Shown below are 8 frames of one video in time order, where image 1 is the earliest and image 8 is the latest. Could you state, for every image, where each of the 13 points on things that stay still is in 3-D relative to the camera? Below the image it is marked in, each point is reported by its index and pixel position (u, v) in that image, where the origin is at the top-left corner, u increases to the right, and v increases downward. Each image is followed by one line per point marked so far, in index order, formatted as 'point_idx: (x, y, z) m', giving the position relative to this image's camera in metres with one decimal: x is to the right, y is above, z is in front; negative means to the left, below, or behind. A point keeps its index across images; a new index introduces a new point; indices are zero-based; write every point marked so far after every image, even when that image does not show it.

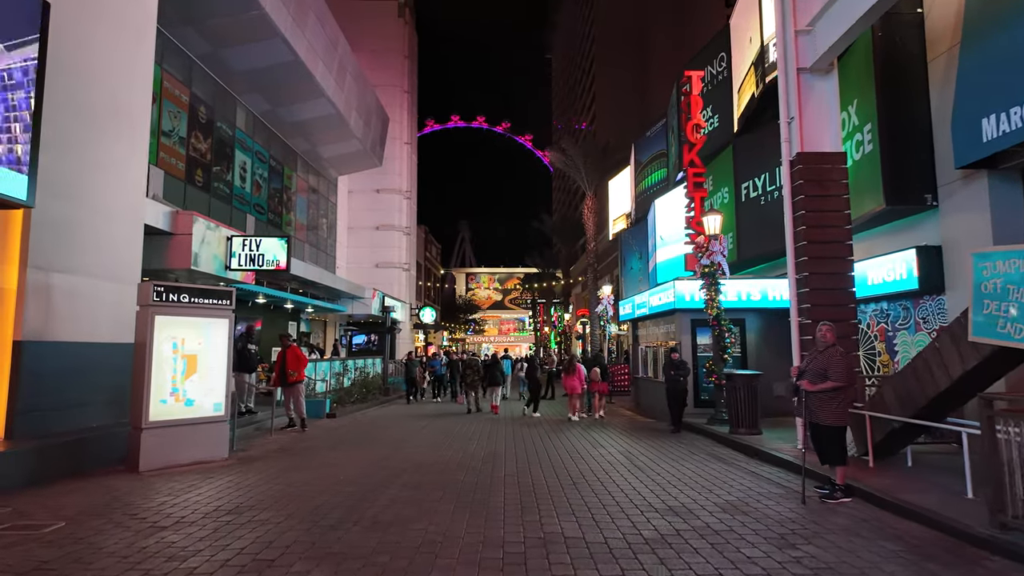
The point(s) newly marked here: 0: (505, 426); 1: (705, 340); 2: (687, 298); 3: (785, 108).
0: (+0.2, -3.8, +16.3) m
1: (+5.5, -1.5, +16.7) m
2: (+4.9, -0.3, +16.3) m
3: (+5.2, +3.4, +11.2) m
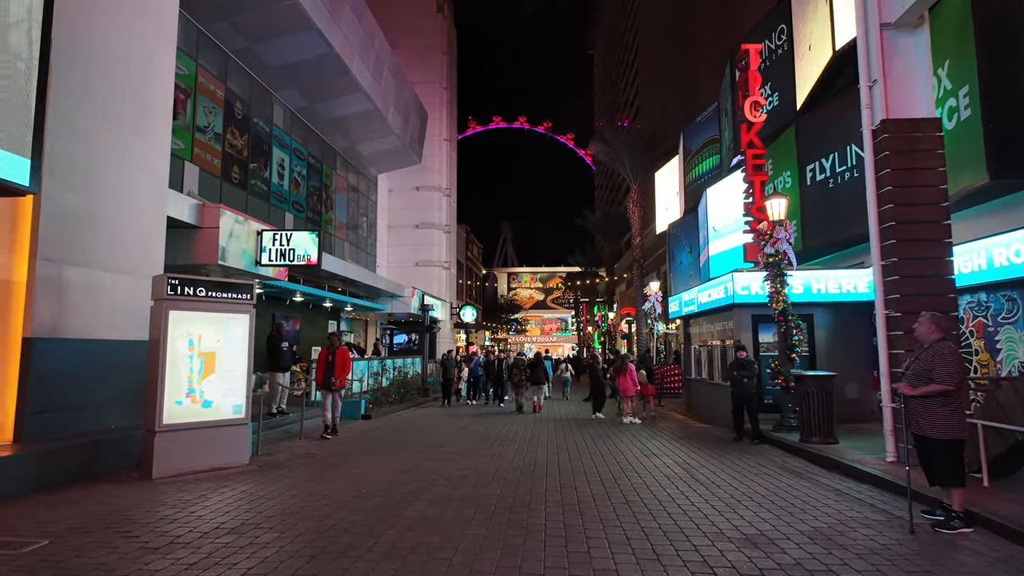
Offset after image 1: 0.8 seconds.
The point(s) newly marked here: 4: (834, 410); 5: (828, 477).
0: (+1.3, -3.7, +15.2) m
1: (+6.6, -1.3, +15.2) m
2: (+5.9, -0.1, +14.9) m
3: (+5.8, +3.6, +9.7) m
4: (+6.1, -2.3, +11.2) m
5: (+4.8, -2.9, +9.0) m
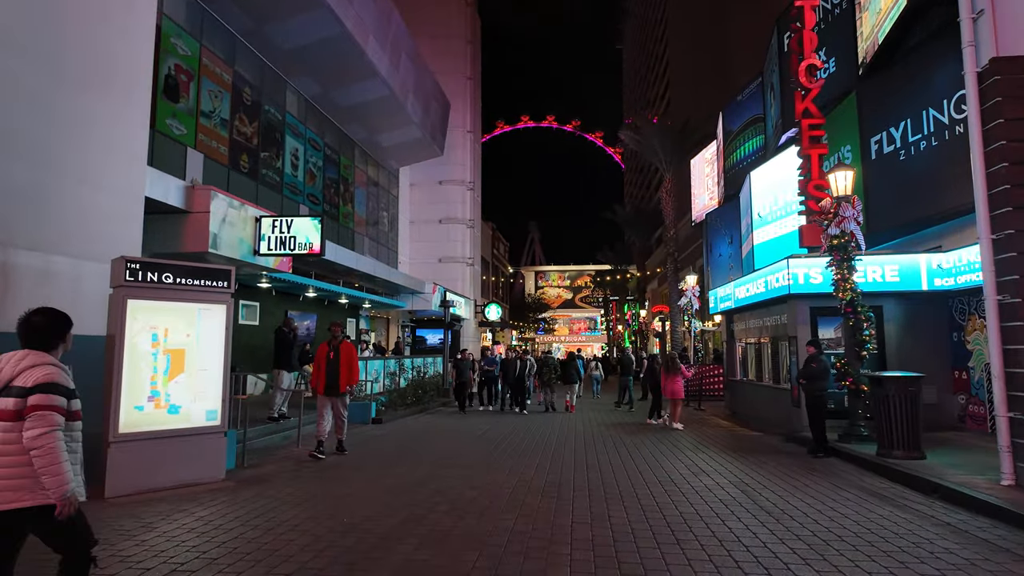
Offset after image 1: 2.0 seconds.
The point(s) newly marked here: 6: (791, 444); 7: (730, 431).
0: (+1.9, -3.4, +13.6) m
1: (+7.2, -1.1, +13.3) m
2: (+6.5, +0.1, +13.0) m
3: (+6.1, +3.8, +7.9) m
4: (+6.5, -2.1, +9.3) m
5: (+5.1, -2.7, +7.2) m
6: (+5.5, -3.1, +11.7) m
7: (+5.3, -3.5, +14.3) m
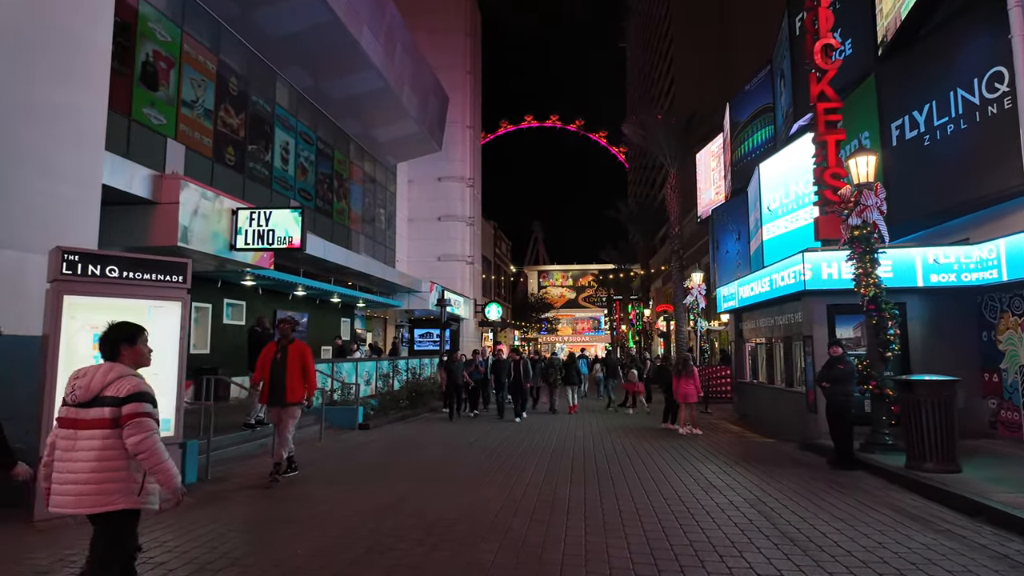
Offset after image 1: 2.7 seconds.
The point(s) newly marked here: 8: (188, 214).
0: (+1.8, -3.4, +12.7) m
1: (+7.1, -1.0, +12.4) m
2: (+6.3, +0.2, +12.1) m
3: (+5.9, +3.9, +7.0) m
4: (+6.3, -2.0, +8.4) m
5: (+4.9, -2.6, +6.3) m
6: (+5.4, -3.0, +10.7) m
7: (+5.2, -3.4, +13.4) m
8: (-6.1, +1.4, +11.2) m
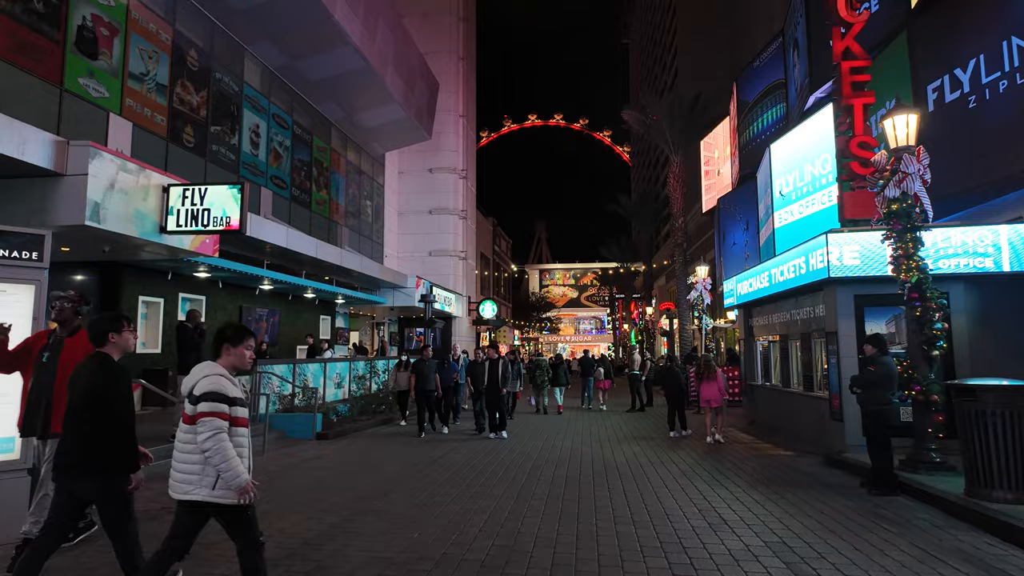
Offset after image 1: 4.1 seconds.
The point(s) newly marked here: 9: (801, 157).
0: (+1.3, -3.1, +10.9) m
1: (+6.6, -0.7, +10.6) m
2: (+5.9, +0.4, +10.3) m
3: (+5.4, +4.1, +5.2) m
4: (+5.8, -1.8, +6.6) m
5: (+4.4, -2.4, +4.5) m
6: (+4.9, -2.8, +9.0) m
7: (+4.8, -3.2, +11.6) m
8: (-6.6, +1.6, +9.5) m
9: (+7.7, +3.5, +15.6) m
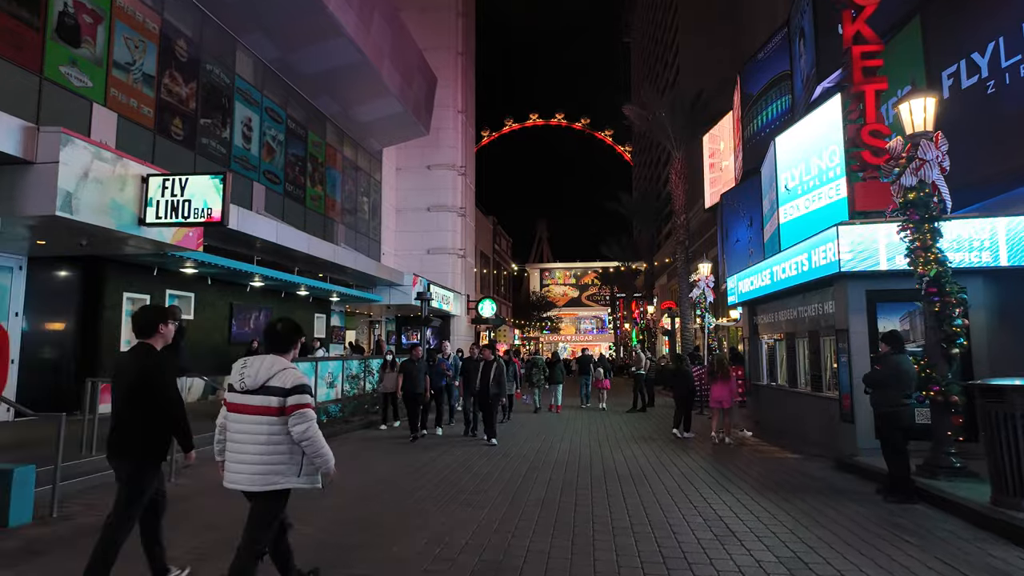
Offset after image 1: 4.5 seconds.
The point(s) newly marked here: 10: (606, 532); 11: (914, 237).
0: (+1.2, -3.1, +10.4) m
1: (+6.5, -0.7, +10.1) m
2: (+5.8, +0.5, +9.8) m
3: (+5.3, +4.2, +4.7) m
4: (+5.7, -1.7, +6.1) m
5: (+4.3, -2.3, +4.1) m
6: (+4.8, -2.7, +8.5) m
7: (+4.7, -3.1, +11.1) m
8: (-6.7, +1.7, +9.0) m
9: (+7.6, +3.6, +15.1) m
10: (+1.0, -2.5, +6.1) m
11: (+5.7, +0.7, +8.3) m
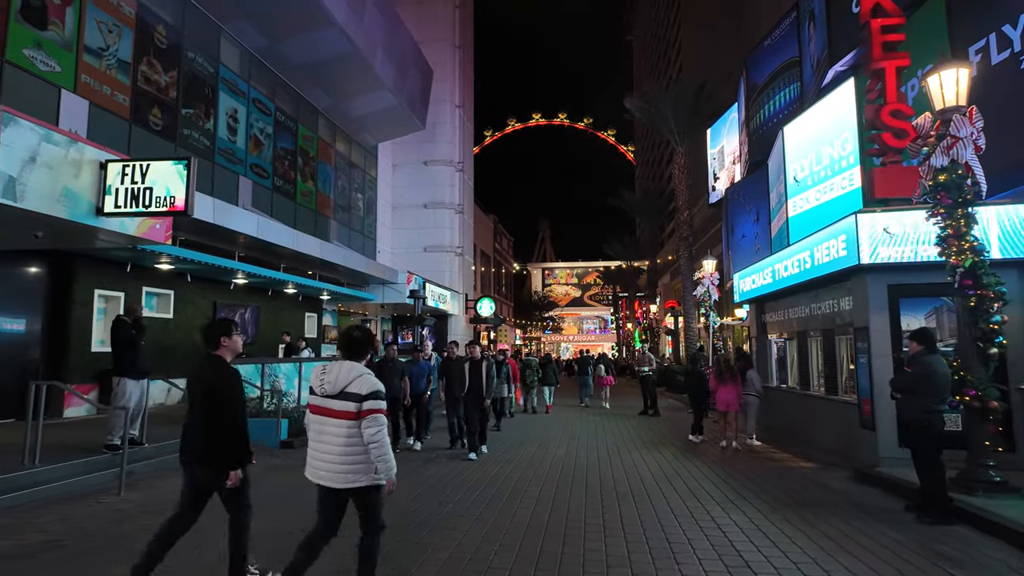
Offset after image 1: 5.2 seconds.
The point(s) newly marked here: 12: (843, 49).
0: (+1.1, -3.0, +9.6) m
1: (+6.3, -0.6, +9.2) m
2: (+5.6, +0.6, +9.0) m
3: (+5.1, +4.3, +3.8) m
4: (+5.5, -1.6, +5.3) m
5: (+4.1, -2.2, +3.2) m
6: (+4.6, -2.6, +7.6) m
7: (+4.5, -3.0, +10.3) m
8: (-6.9, +1.8, +8.2) m
9: (+7.4, +3.7, +14.2) m
10: (+0.8, -2.4, +5.3) m
11: (+5.5, +0.8, +7.5) m
12: (+8.0, +5.8, +14.2) m
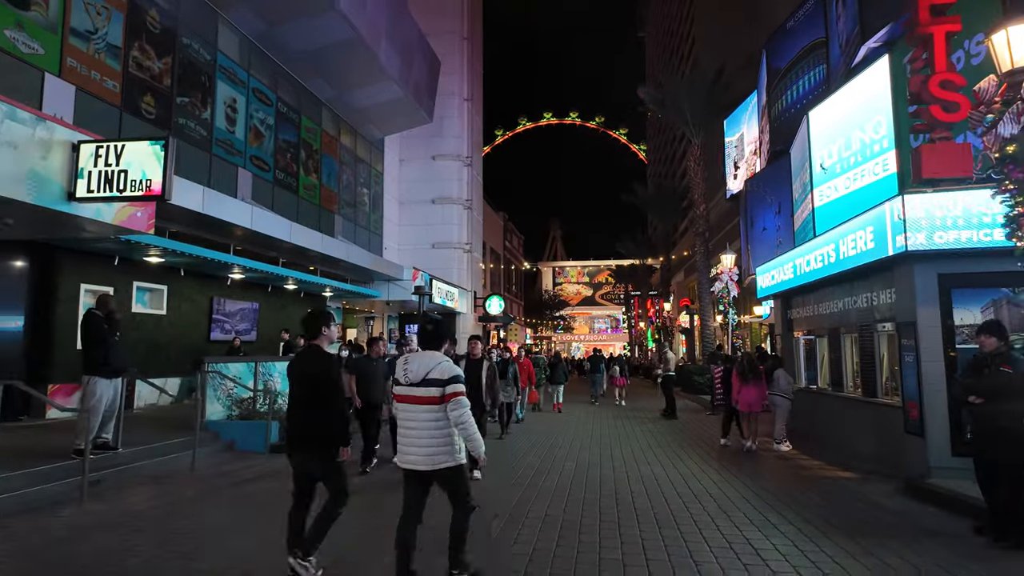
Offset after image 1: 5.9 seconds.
0: (+1.2, -2.8, +8.7) m
1: (+6.4, -0.4, +8.3) m
2: (+5.7, +0.8, +8.0) m
3: (+5.1, +4.4, +2.9) m
4: (+5.6, -1.5, +4.3) m
5: (+4.1, -2.0, +2.3) m
6: (+4.7, -2.5, +6.7) m
7: (+4.6, -2.9, +9.4) m
8: (-6.8, +1.9, +7.5) m
9: (+7.6, +3.8, +13.2) m
10: (+0.8, -2.3, +4.4) m
11: (+5.5, +1.0, +6.5) m
12: (+8.1, +5.9, +13.2) m
